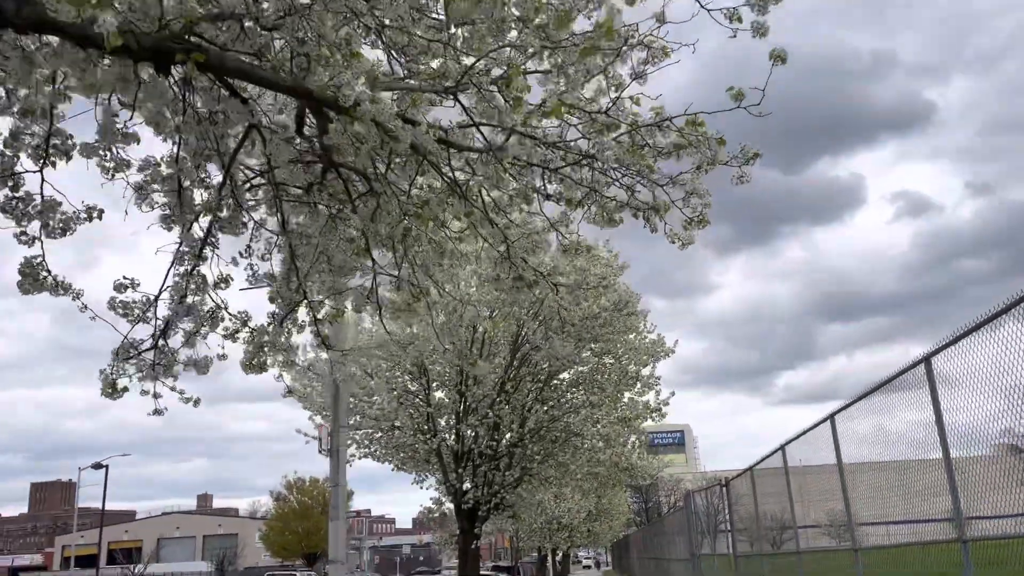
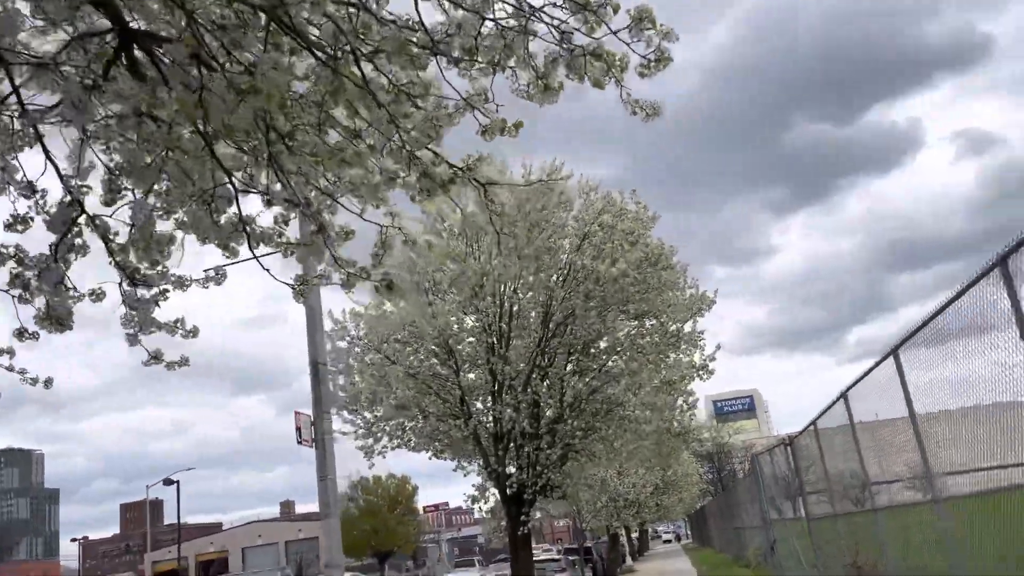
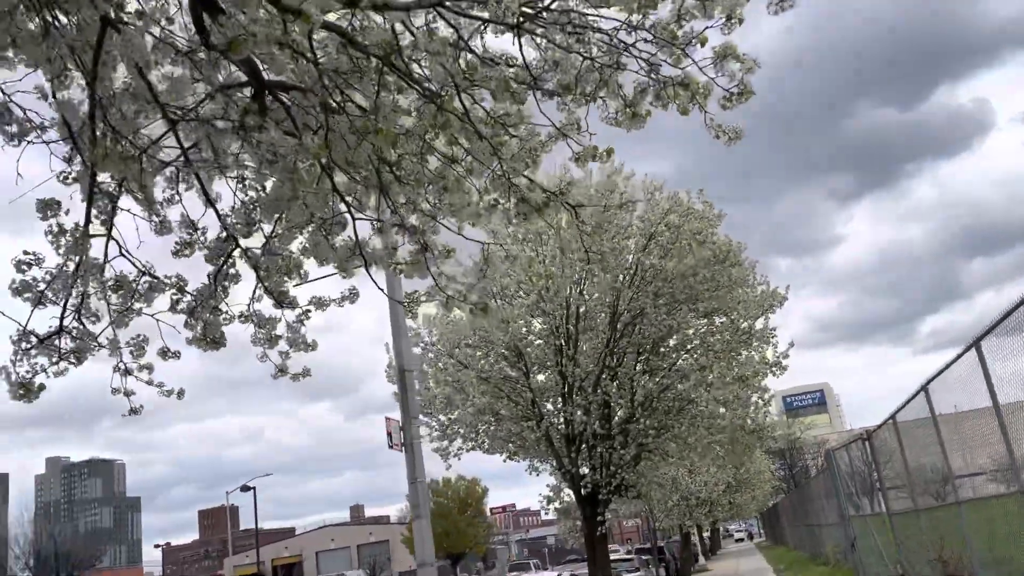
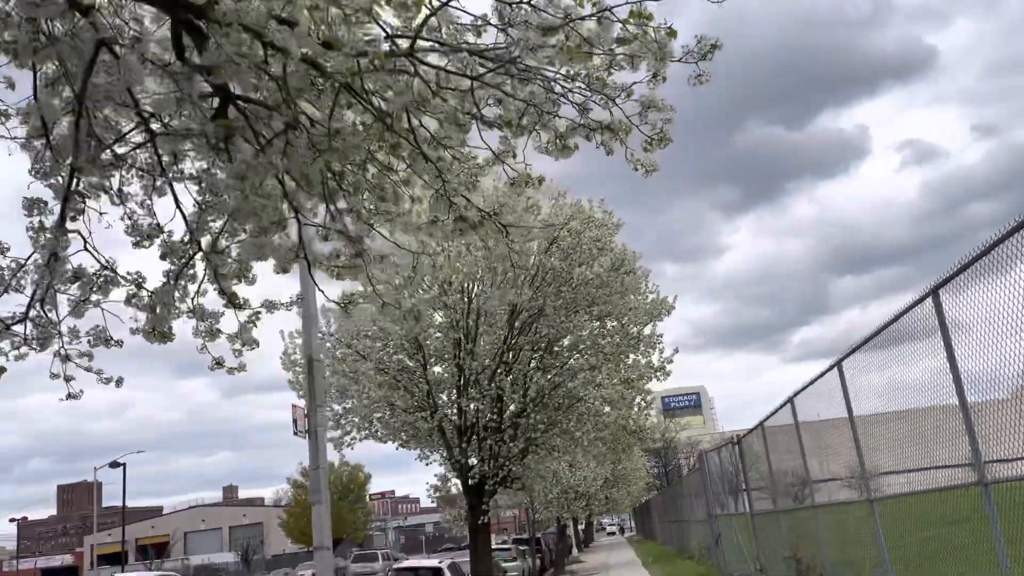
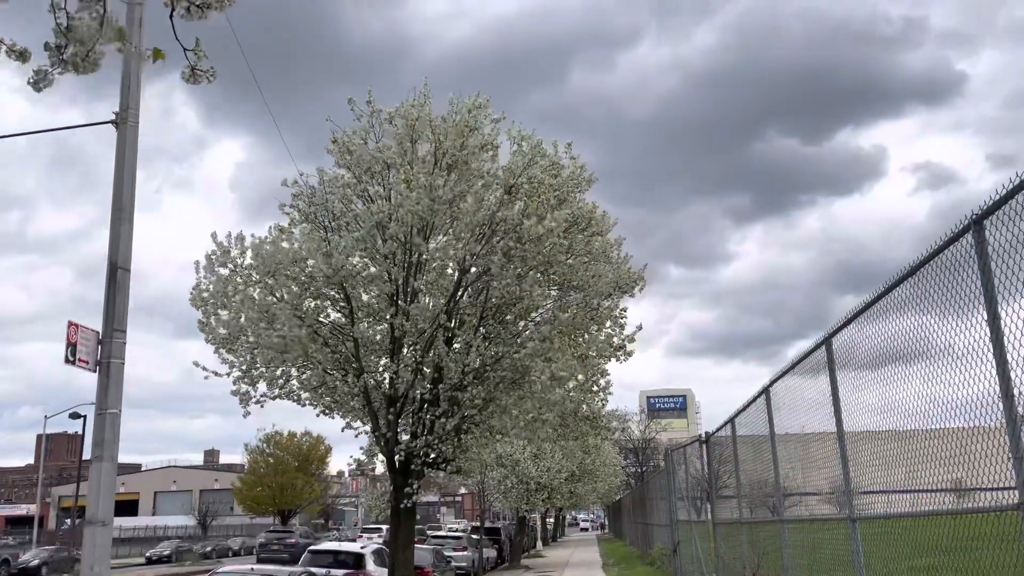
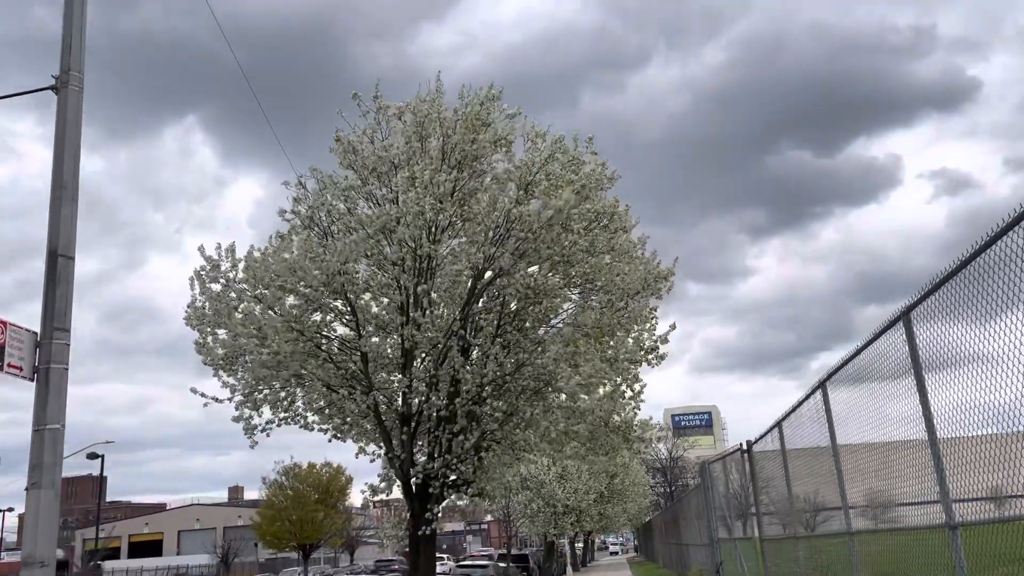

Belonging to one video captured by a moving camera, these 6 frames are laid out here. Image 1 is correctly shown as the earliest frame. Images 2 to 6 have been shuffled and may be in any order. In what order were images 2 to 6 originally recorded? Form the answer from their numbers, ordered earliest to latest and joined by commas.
4, 3, 2, 5, 6
